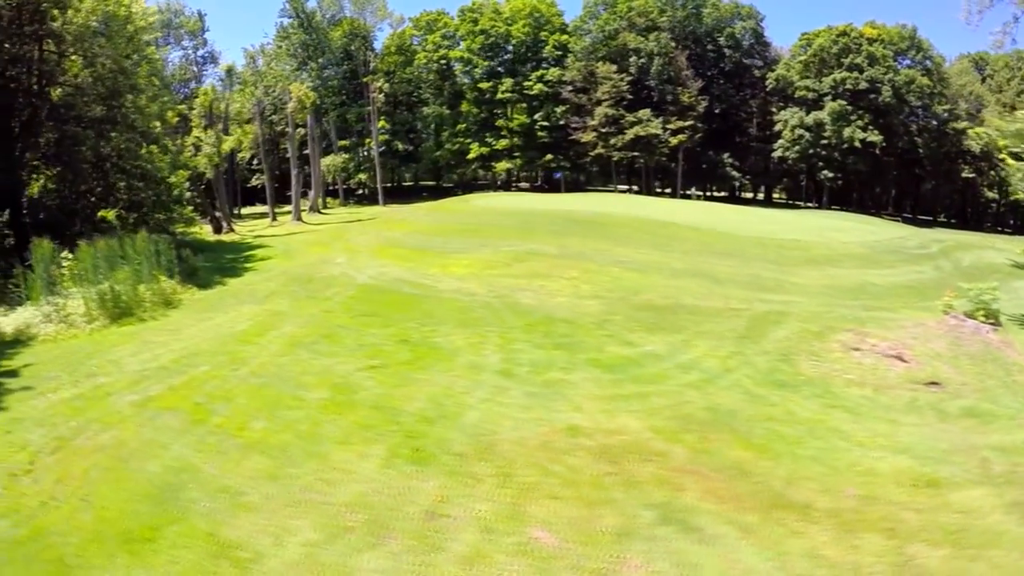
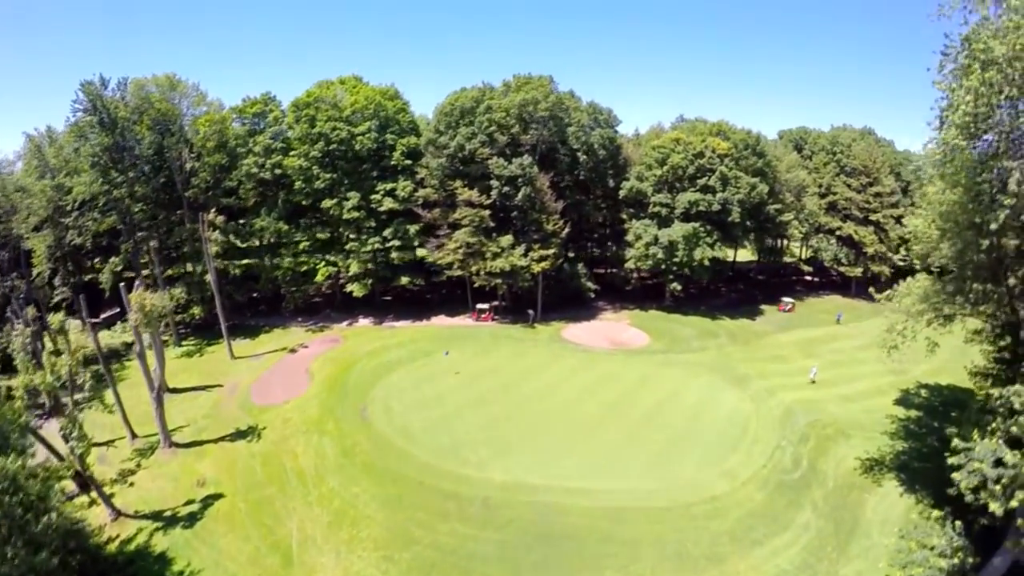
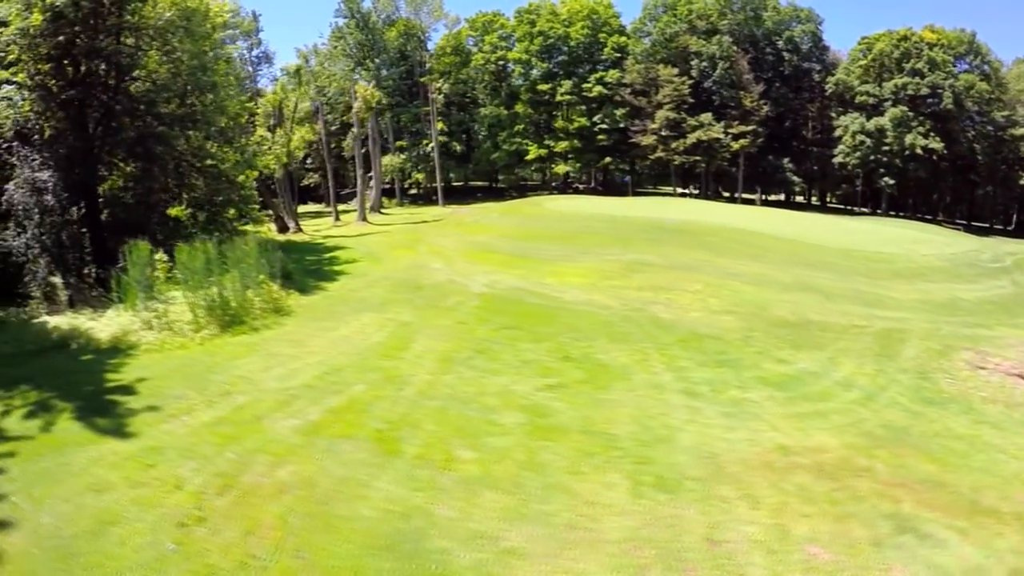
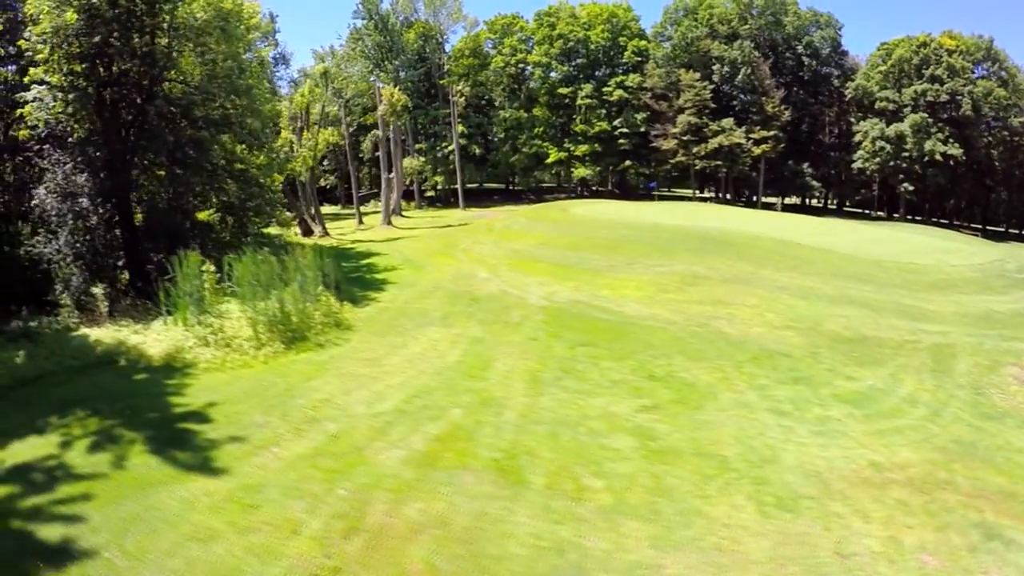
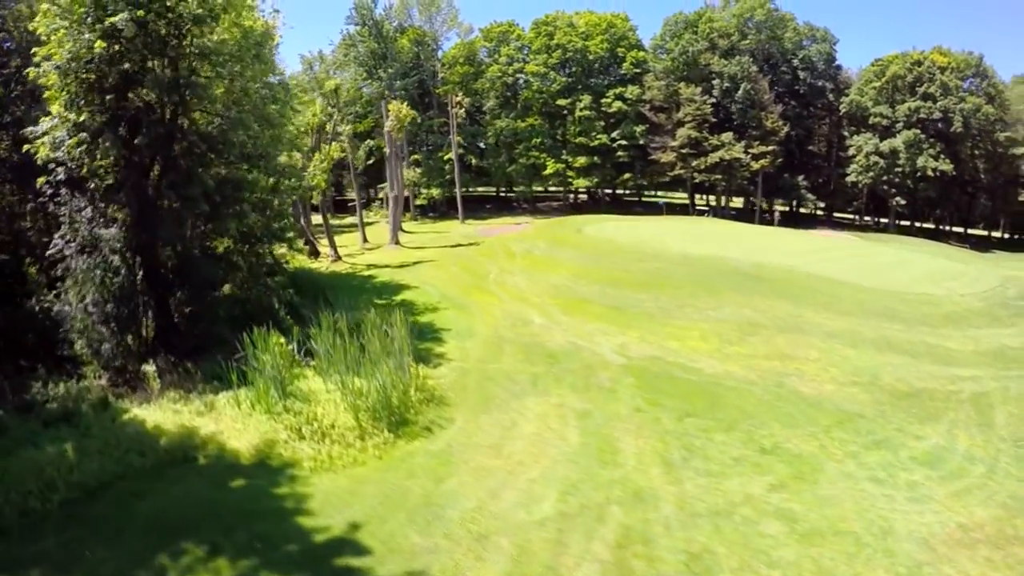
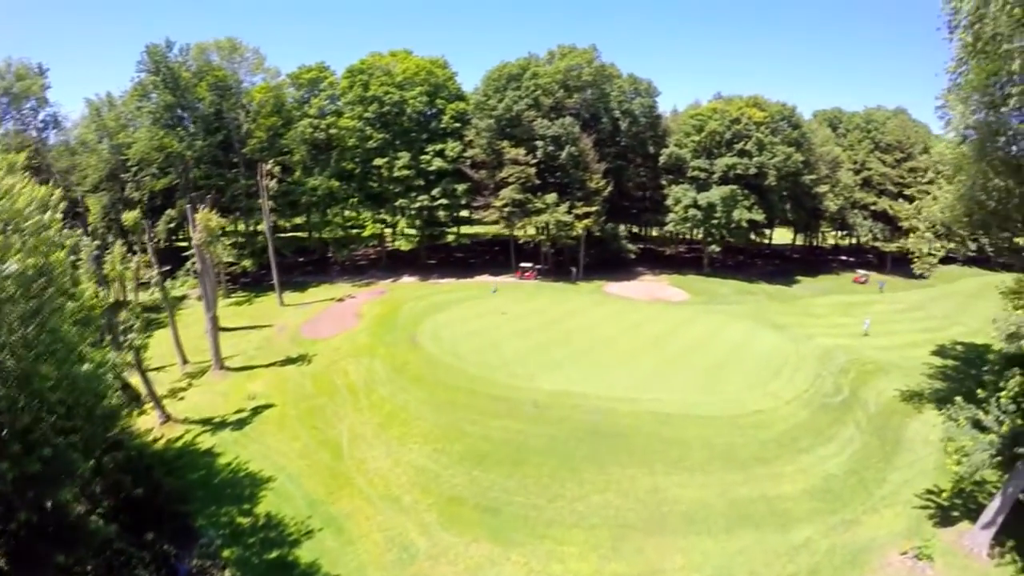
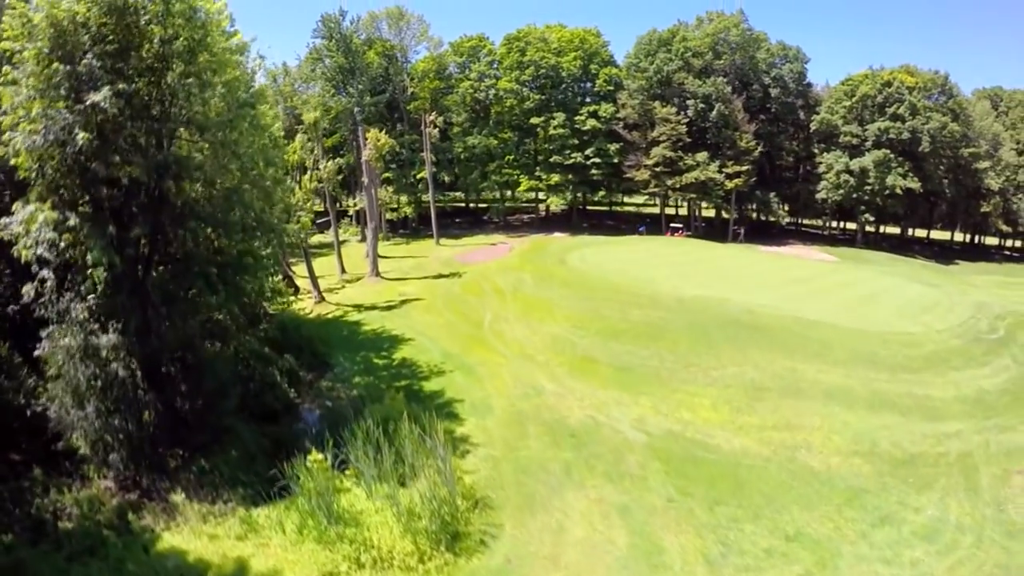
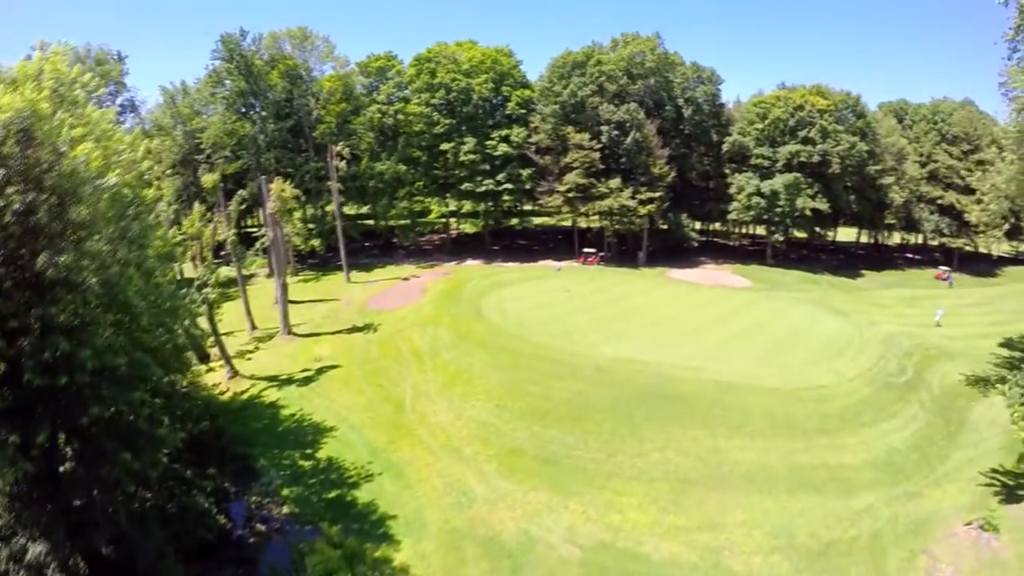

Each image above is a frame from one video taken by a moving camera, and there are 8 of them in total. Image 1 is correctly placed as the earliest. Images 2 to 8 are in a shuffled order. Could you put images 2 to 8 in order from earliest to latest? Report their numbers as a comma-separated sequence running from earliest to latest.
3, 4, 5, 7, 8, 6, 2
